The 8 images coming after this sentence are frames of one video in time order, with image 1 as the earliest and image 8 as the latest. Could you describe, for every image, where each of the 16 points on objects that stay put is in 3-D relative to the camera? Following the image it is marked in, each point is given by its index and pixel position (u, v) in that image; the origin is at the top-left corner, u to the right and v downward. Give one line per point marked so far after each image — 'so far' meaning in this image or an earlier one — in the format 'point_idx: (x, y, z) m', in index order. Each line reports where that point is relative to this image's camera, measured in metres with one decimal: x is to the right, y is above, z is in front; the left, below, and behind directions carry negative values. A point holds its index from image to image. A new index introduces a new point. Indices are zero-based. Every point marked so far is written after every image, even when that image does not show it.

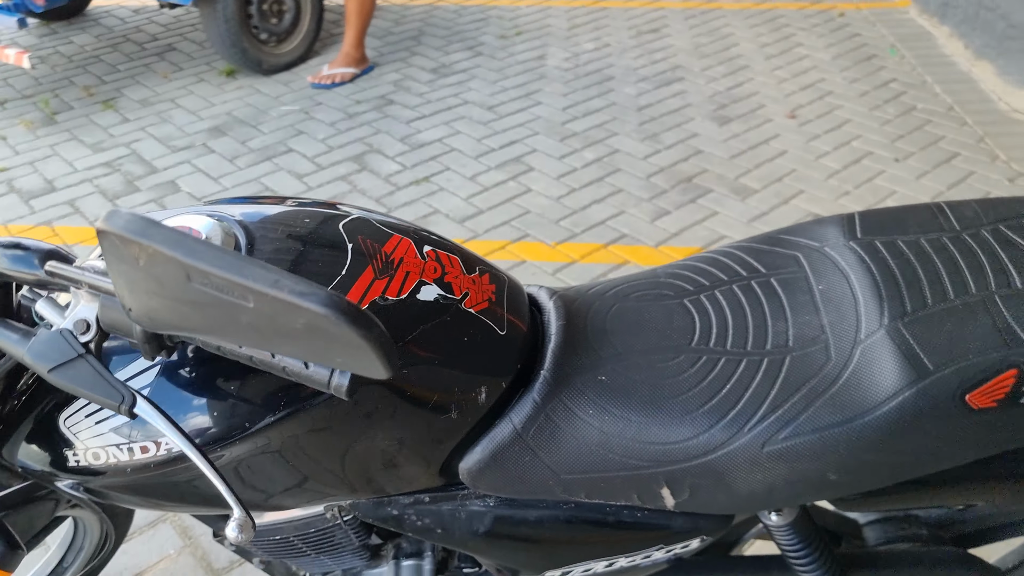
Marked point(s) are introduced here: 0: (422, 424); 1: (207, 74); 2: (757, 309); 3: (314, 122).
0: (-0.1, -0.2, +1.0) m
1: (-1.7, +1.2, +4.7) m
2: (+0.3, 0.0, +1.1) m
3: (-1.0, +0.8, +4.1) m
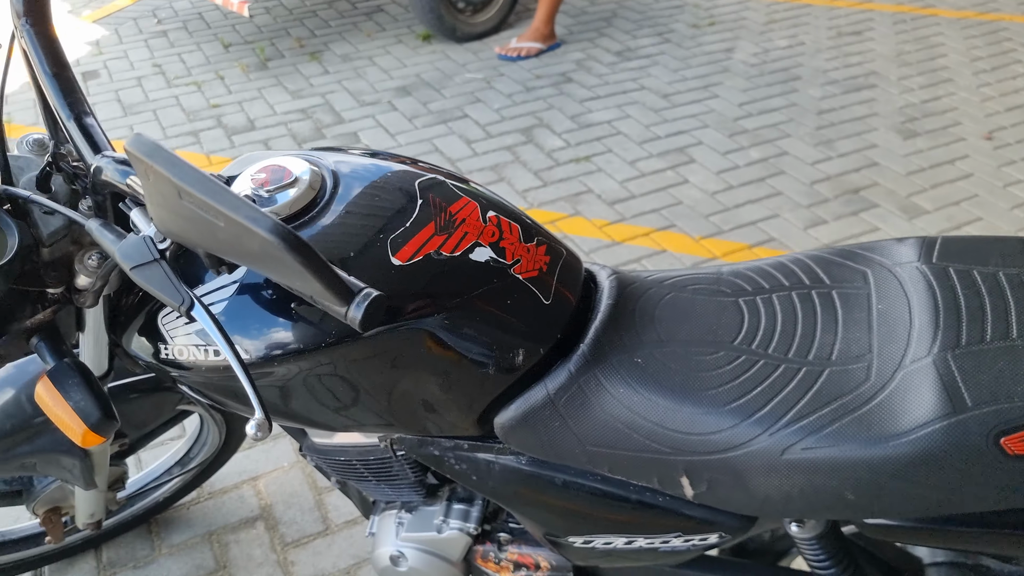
0: (-0.1, -0.1, +1.1) m
1: (-0.6, +1.4, +5.0) m
2: (+0.4, 0.0, +1.1) m
3: (-0.1, +1.0, +4.3) m
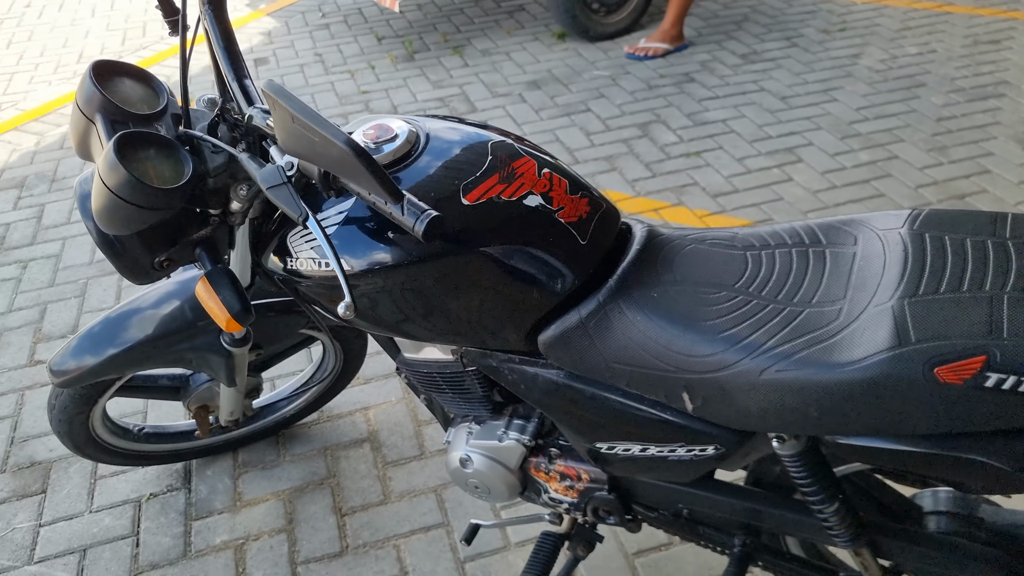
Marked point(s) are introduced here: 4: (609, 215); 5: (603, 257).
0: (0.0, 0.0, +1.4) m
1: (+0.2, +1.6, +5.3) m
2: (+0.4, 0.0, +1.3) m
3: (+0.5, +1.0, +4.5) m
4: (+0.1, +0.1, +1.5) m
5: (+0.1, +0.1, +1.5) m
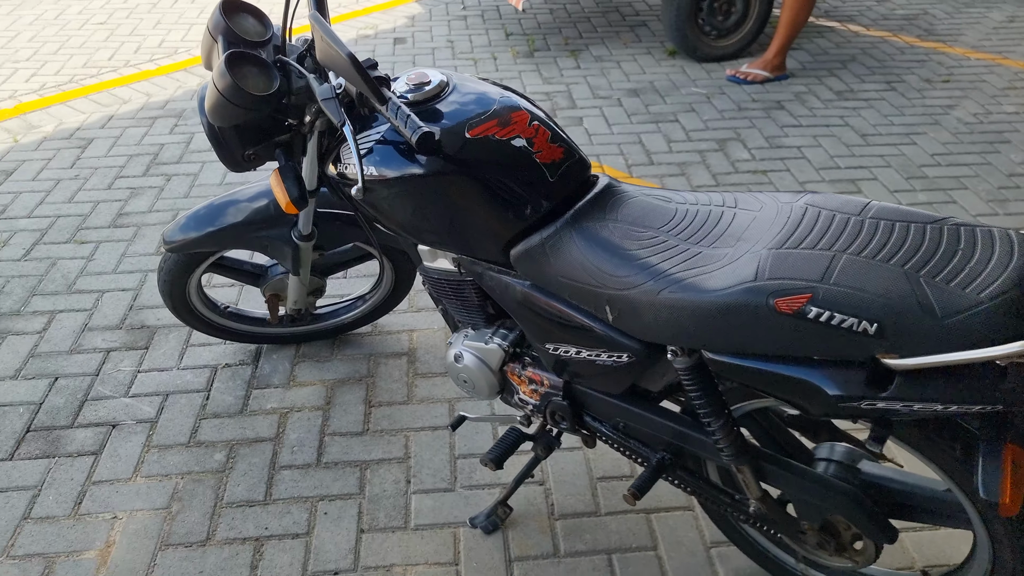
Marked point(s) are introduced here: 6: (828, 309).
0: (0.0, +0.2, +1.8) m
1: (+0.9, +1.6, +5.7) m
2: (+0.4, +0.1, +1.7) m
3: (+1.1, +1.0, +4.9) m
4: (+0.1, +0.3, +1.9) m
5: (+0.1, +0.2, +1.9) m
6: (+0.5, 0.0, +1.4) m
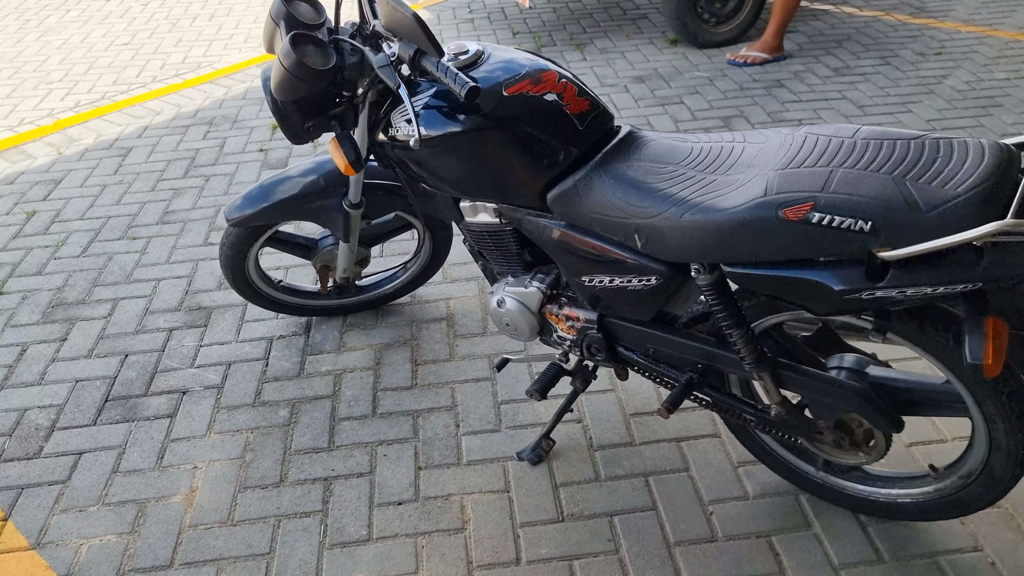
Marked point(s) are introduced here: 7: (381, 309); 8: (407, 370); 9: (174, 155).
0: (0.0, +0.3, +2.1) m
1: (+1.0, +1.7, +5.9) m
2: (+0.5, +0.3, +1.9) m
3: (+1.2, +1.2, +5.1) m
4: (+0.2, +0.4, +2.2) m
5: (+0.2, +0.3, +2.1) m
6: (+0.6, +0.1, +1.7) m
7: (-0.5, -0.1, +3.3) m
8: (-0.4, -0.3, +3.0) m
9: (-1.9, +0.7, +4.8) m
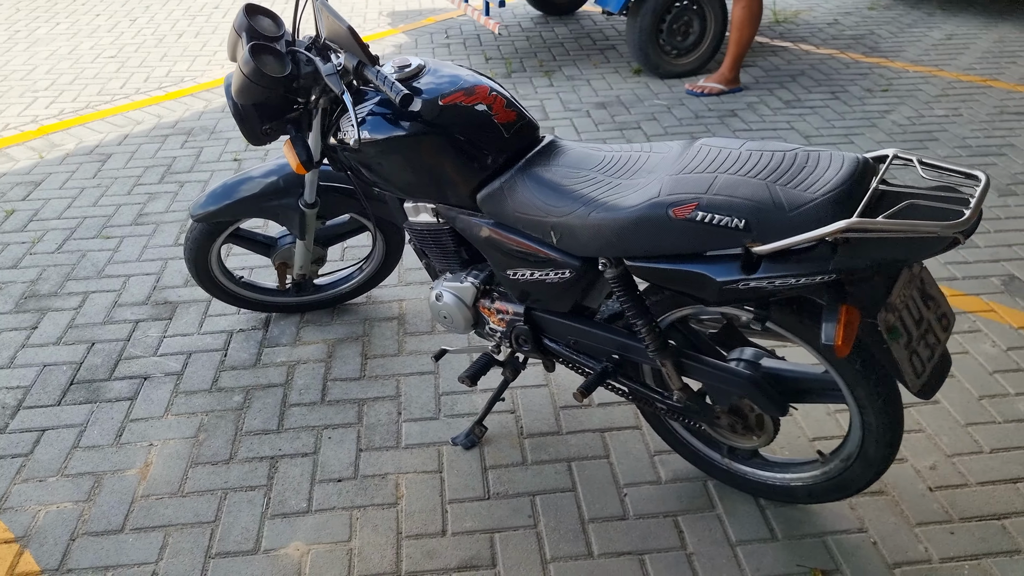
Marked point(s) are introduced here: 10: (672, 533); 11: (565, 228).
0: (-0.1, +0.3, +2.3) m
1: (+0.8, +1.6, +6.2) m
2: (+0.3, +0.3, +2.2) m
3: (+1.0, +1.1, +5.4) m
4: (+0.1, +0.4, +2.4) m
5: (0.0, +0.4, +2.3) m
6: (+0.4, +0.2, +1.9) m
7: (-0.7, -0.1, +3.5) m
8: (-0.6, -0.3, +3.2) m
9: (-2.1, +0.7, +5.0) m
10: (+0.5, -0.7, +2.4) m
11: (+0.1, +0.2, +2.1) m
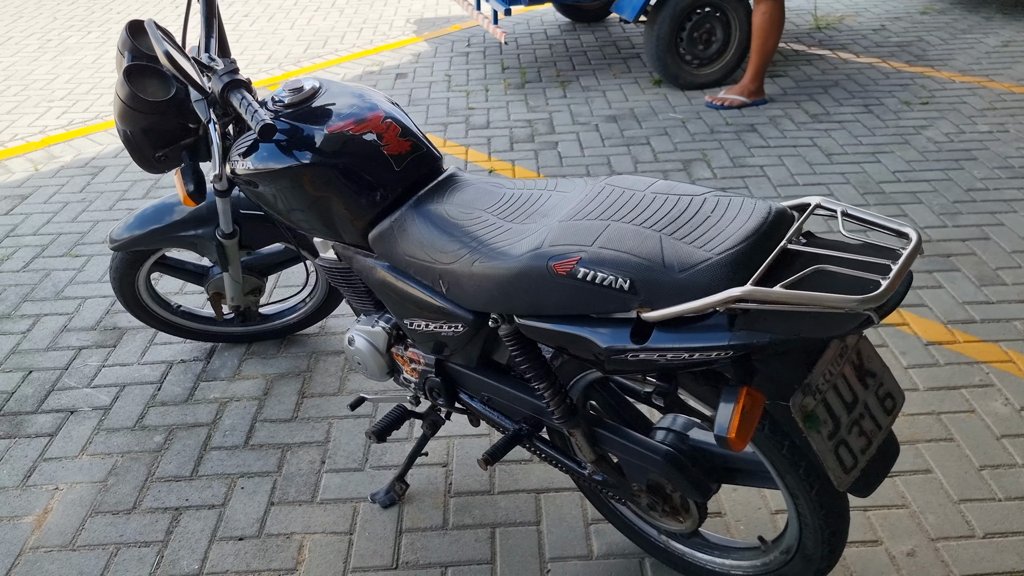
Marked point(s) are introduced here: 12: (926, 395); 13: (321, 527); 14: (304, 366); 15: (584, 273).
0: (-0.4, +0.2, +2.0) m
1: (+0.9, +1.4, +5.9) m
2: (0.0, +0.2, +1.9) m
3: (+1.0, +0.9, +5.0) m
4: (-0.2, +0.3, +2.1) m
5: (-0.2, +0.2, +2.1) m
6: (+0.2, 0.0, +1.6) m
7: (-0.9, -0.2, +3.3) m
8: (-0.8, -0.4, +2.9) m
9: (-2.1, +0.6, +4.9) m
10: (+0.2, -0.8, +2.1) m
11: (-0.1, 0.0, +1.8) m
12: (+1.4, -0.4, +2.9) m
13: (-0.5, -0.7, +2.4) m
14: (-0.8, -0.3, +3.1) m
15: (+0.1, 0.0, +1.6) m
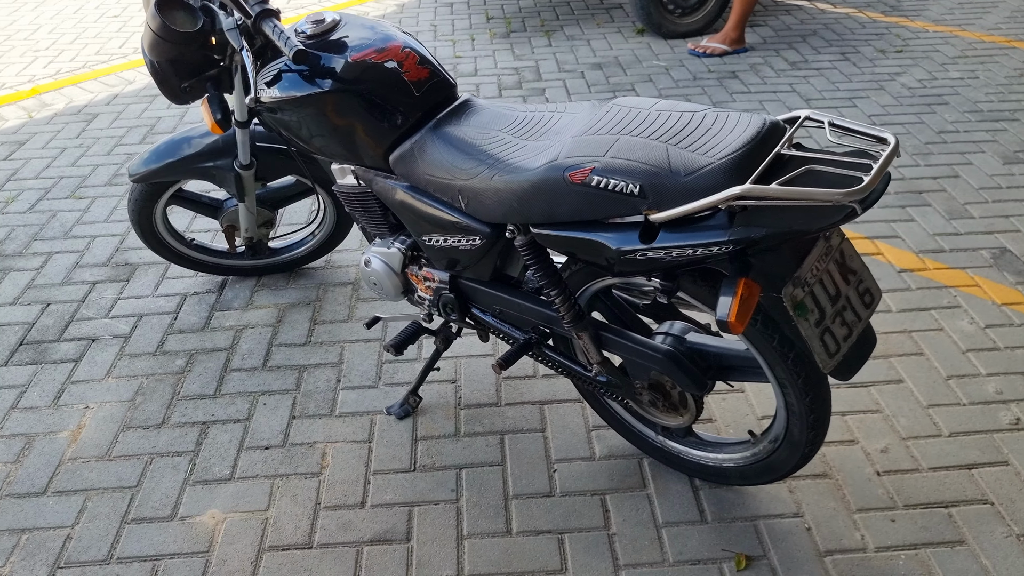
0: (-0.4, +0.4, +2.2) m
1: (+0.8, +1.8, +6.0) m
2: (+0.1, +0.4, +2.0) m
3: (+0.9, +1.3, +5.2) m
4: (-0.2, +0.5, +2.3) m
5: (-0.2, +0.5, +2.2) m
6: (+0.2, +0.2, +1.8) m
7: (-0.9, +0.1, +3.4) m
8: (-0.7, -0.1, +3.1) m
9: (-2.1, +0.9, +4.9) m
10: (+0.2, -0.6, +2.3) m
11: (-0.1, +0.2, +2.0) m
12: (+1.4, -0.1, +3.1) m
13: (-0.5, -0.4, +2.6) m
14: (-0.8, 0.0, +3.3) m
15: (+0.2, +0.2, +1.8) m
